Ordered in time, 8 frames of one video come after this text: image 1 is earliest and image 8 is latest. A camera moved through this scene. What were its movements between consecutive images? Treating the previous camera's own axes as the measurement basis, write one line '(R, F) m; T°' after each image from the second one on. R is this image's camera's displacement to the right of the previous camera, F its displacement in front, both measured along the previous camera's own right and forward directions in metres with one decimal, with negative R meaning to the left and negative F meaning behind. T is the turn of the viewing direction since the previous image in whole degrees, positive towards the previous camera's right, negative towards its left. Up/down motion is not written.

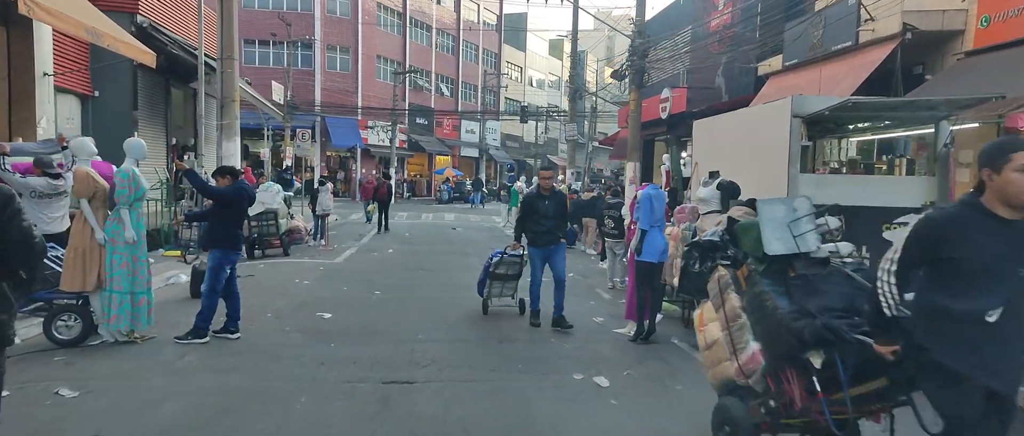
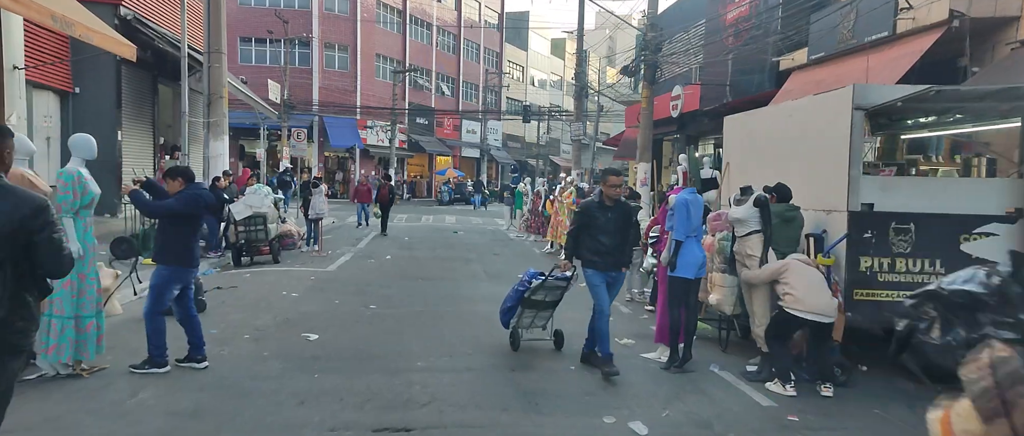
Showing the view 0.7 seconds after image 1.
(-0.1, +1.0) m; 0°
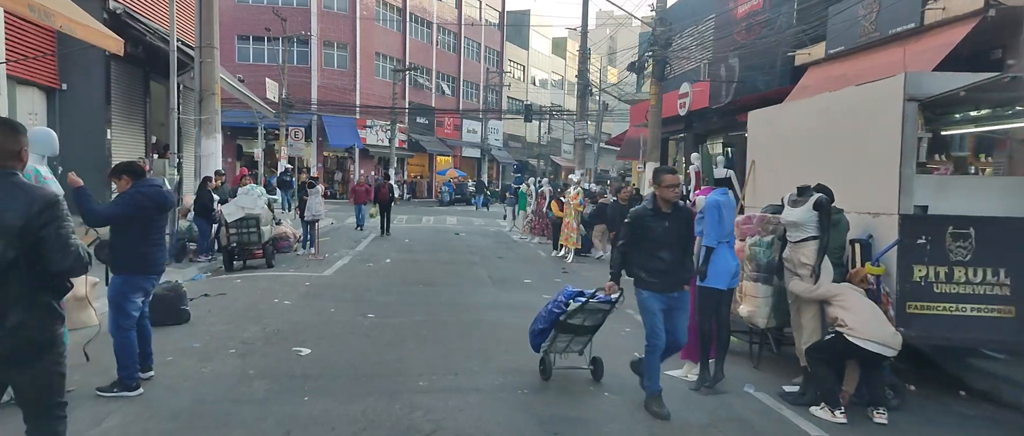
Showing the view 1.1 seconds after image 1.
(-0.1, +0.6) m; 0°
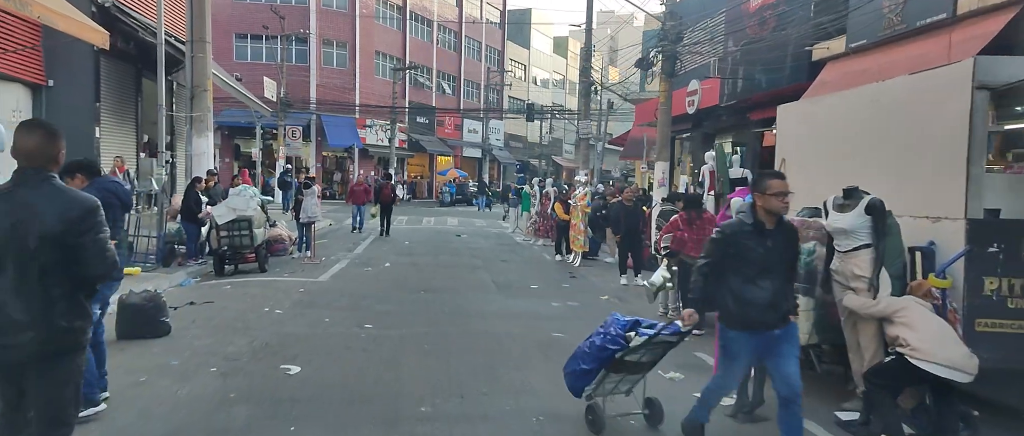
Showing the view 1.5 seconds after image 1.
(-0.1, +0.6) m; 0°
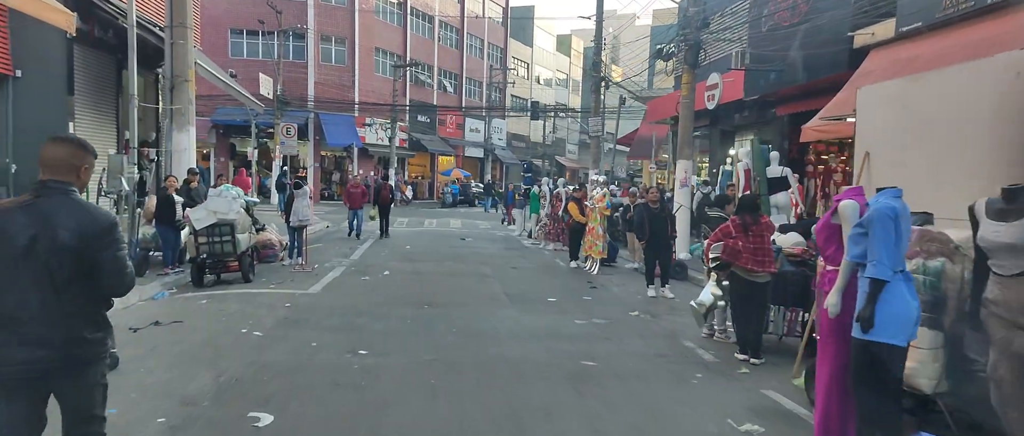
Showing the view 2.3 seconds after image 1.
(-0.2, +1.3) m; 0°
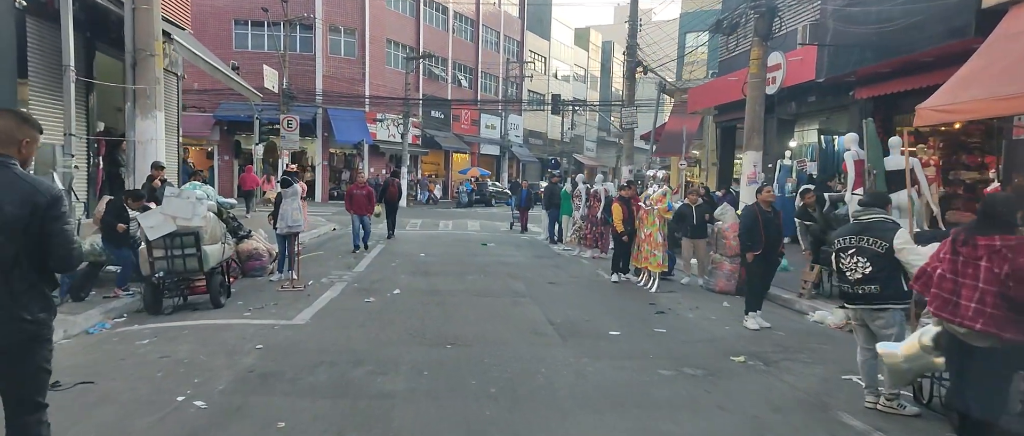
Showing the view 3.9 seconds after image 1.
(-0.4, +2.5) m; -1°
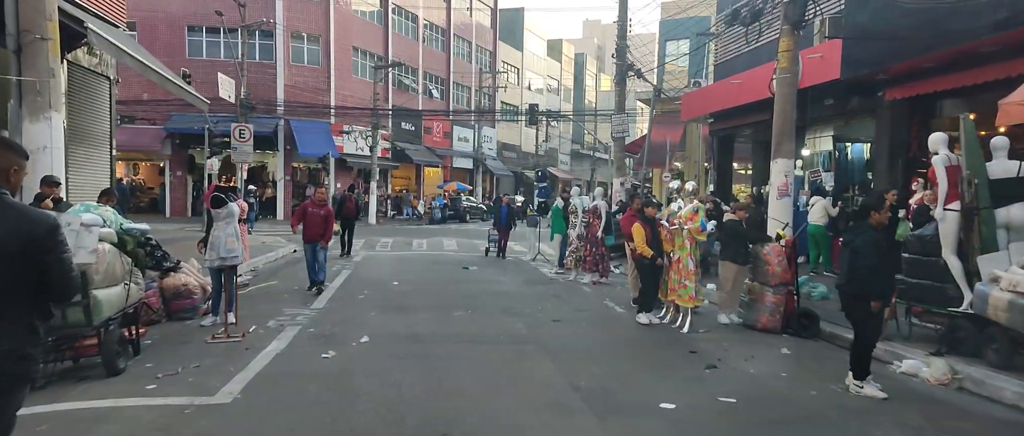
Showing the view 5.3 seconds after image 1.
(-0.3, +2.1) m; +2°
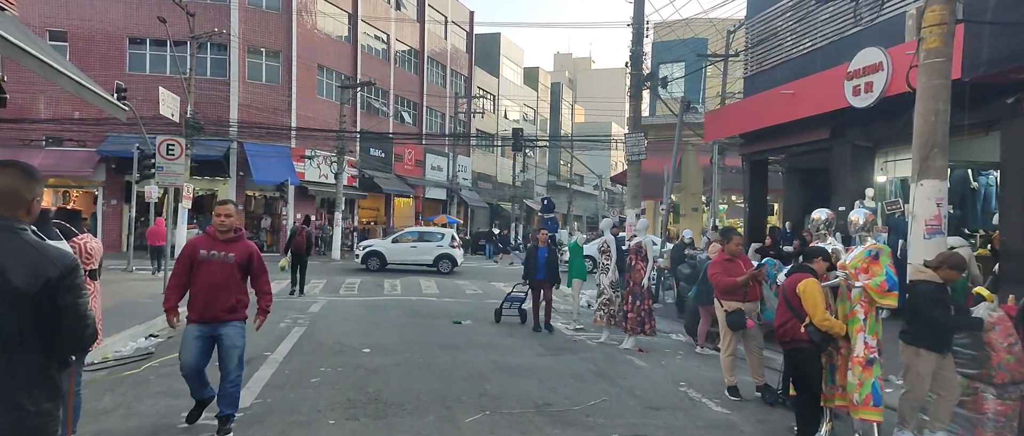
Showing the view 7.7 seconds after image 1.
(-0.7, +3.7) m; +3°
